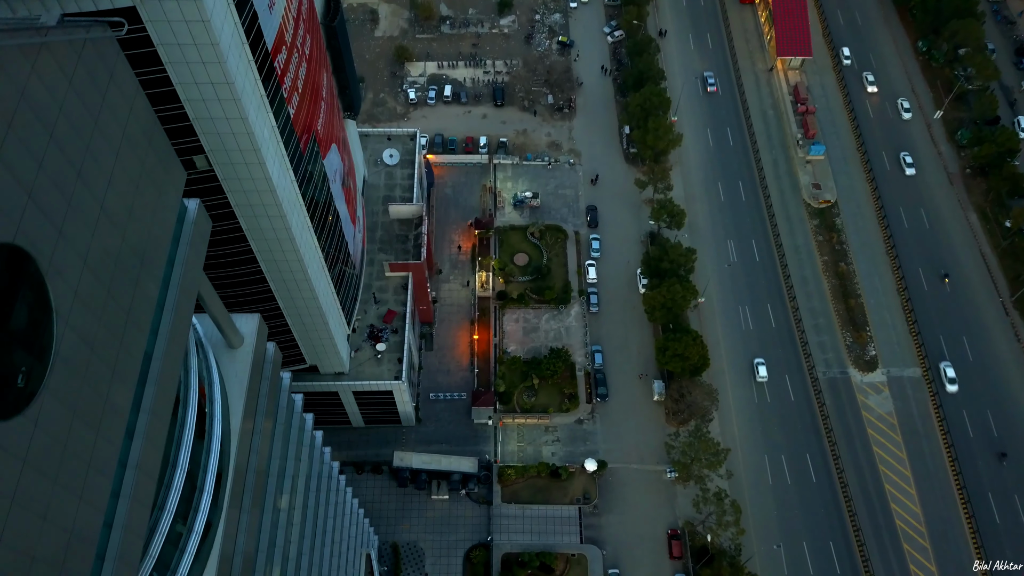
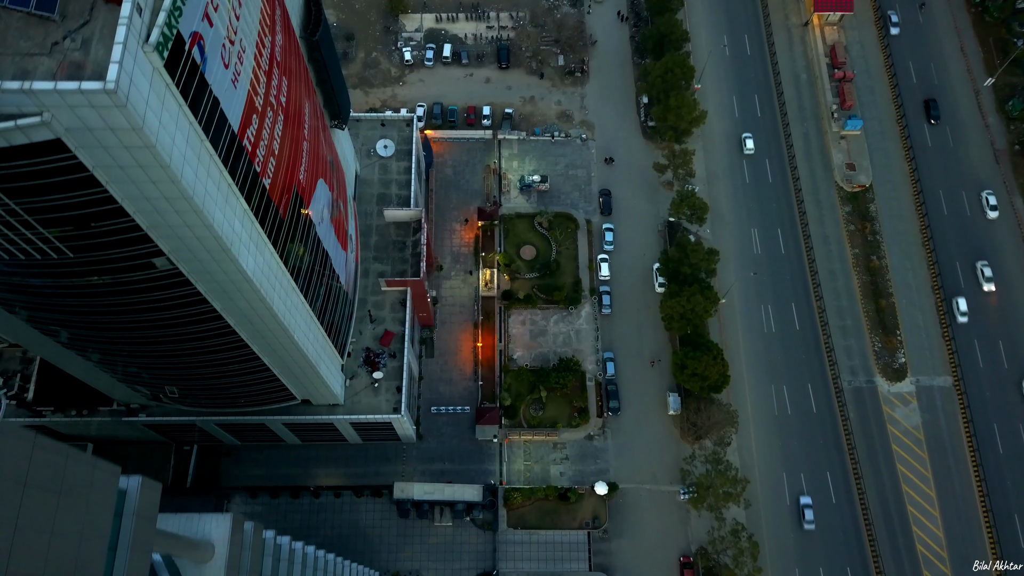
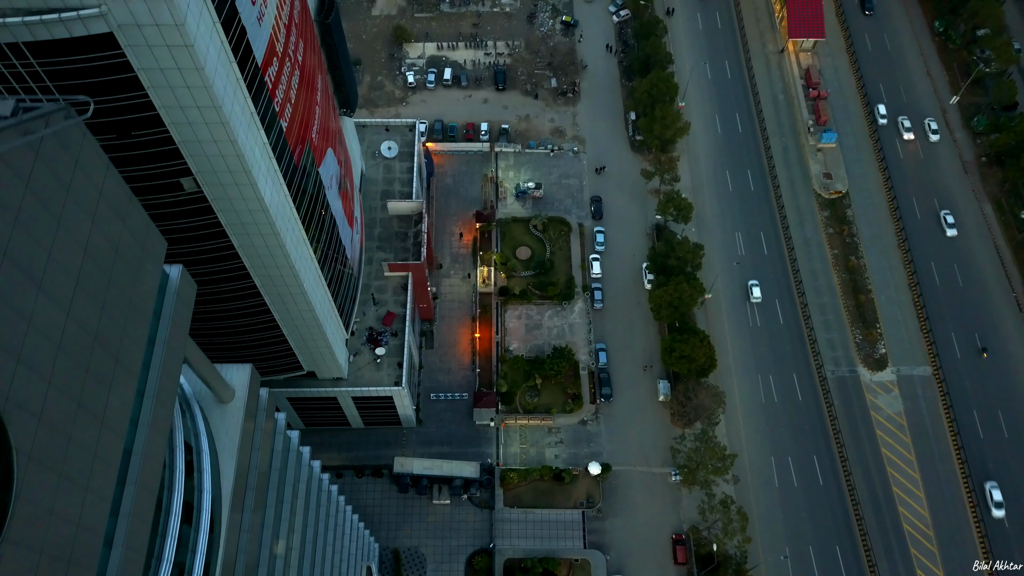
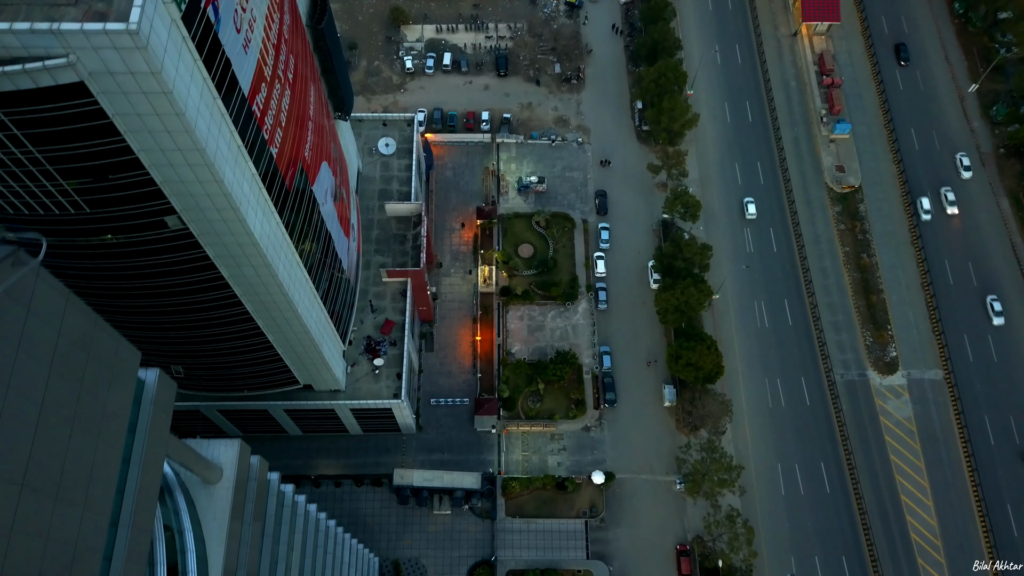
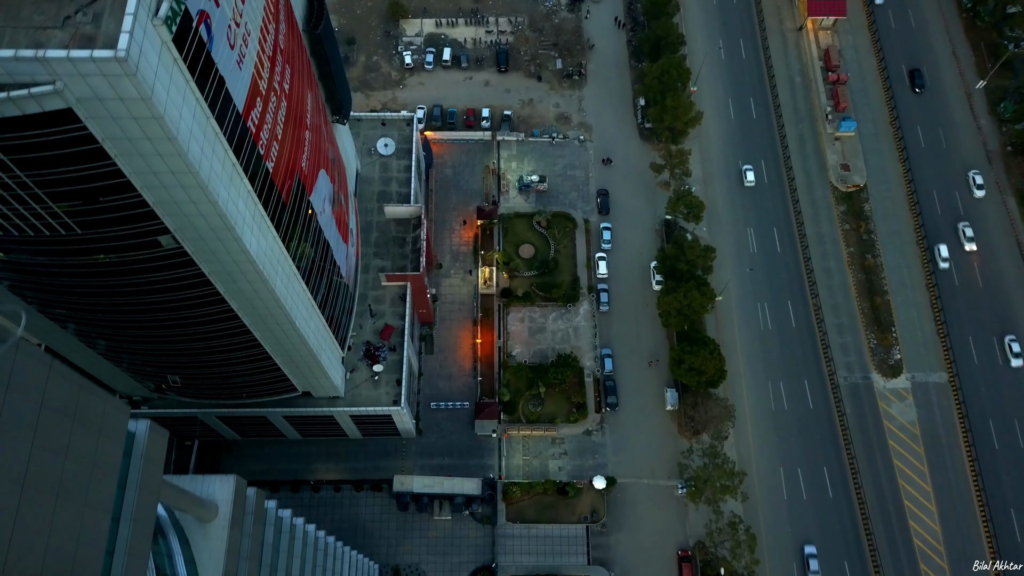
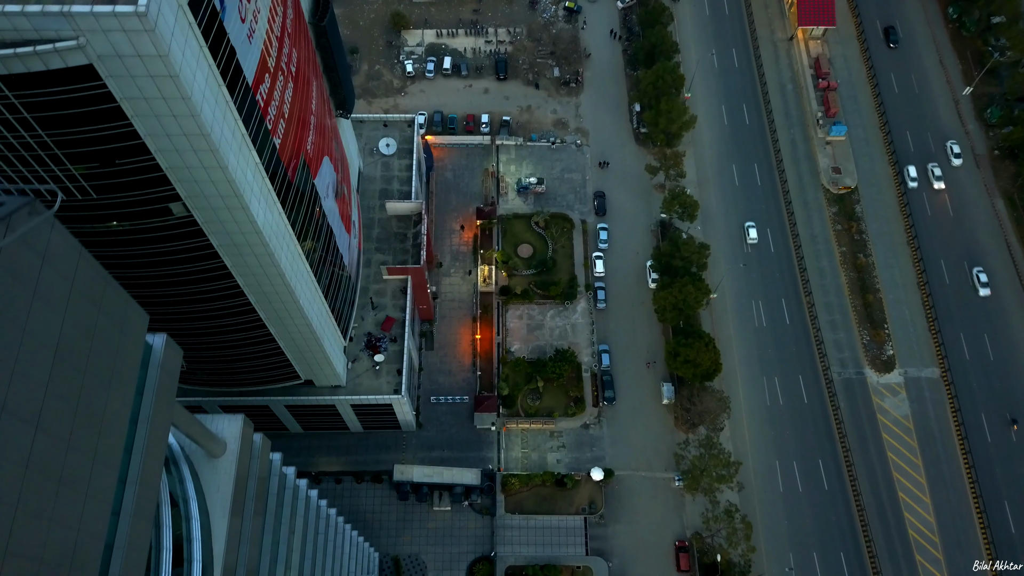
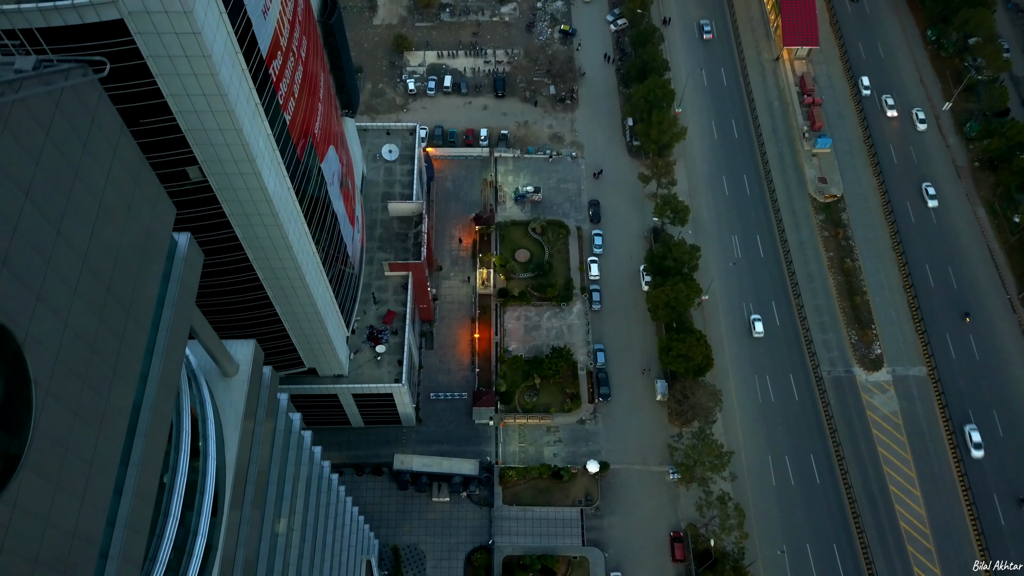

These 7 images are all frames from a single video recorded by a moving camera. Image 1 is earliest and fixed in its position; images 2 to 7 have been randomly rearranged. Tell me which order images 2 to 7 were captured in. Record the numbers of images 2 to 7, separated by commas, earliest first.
7, 3, 6, 4, 5, 2
